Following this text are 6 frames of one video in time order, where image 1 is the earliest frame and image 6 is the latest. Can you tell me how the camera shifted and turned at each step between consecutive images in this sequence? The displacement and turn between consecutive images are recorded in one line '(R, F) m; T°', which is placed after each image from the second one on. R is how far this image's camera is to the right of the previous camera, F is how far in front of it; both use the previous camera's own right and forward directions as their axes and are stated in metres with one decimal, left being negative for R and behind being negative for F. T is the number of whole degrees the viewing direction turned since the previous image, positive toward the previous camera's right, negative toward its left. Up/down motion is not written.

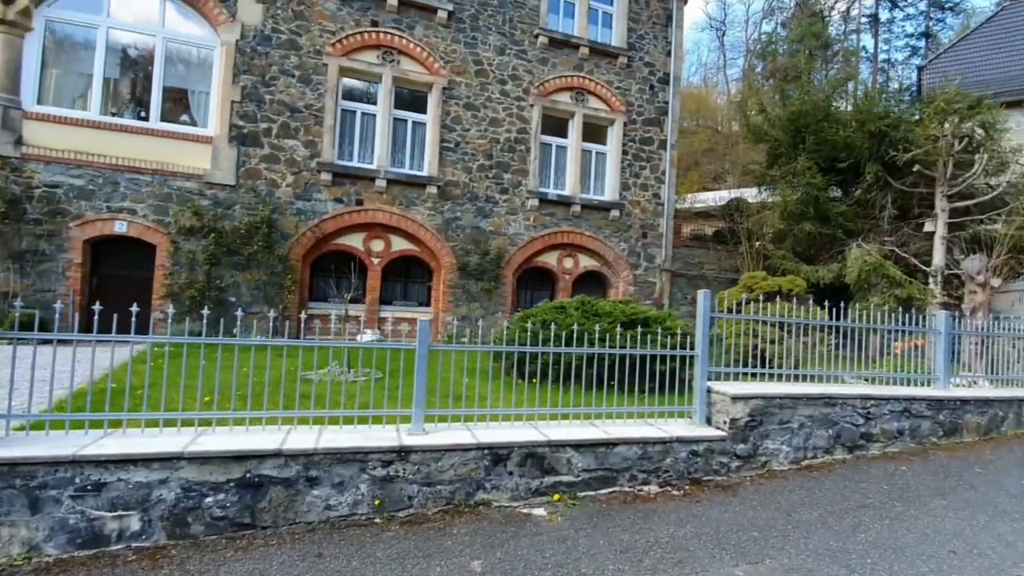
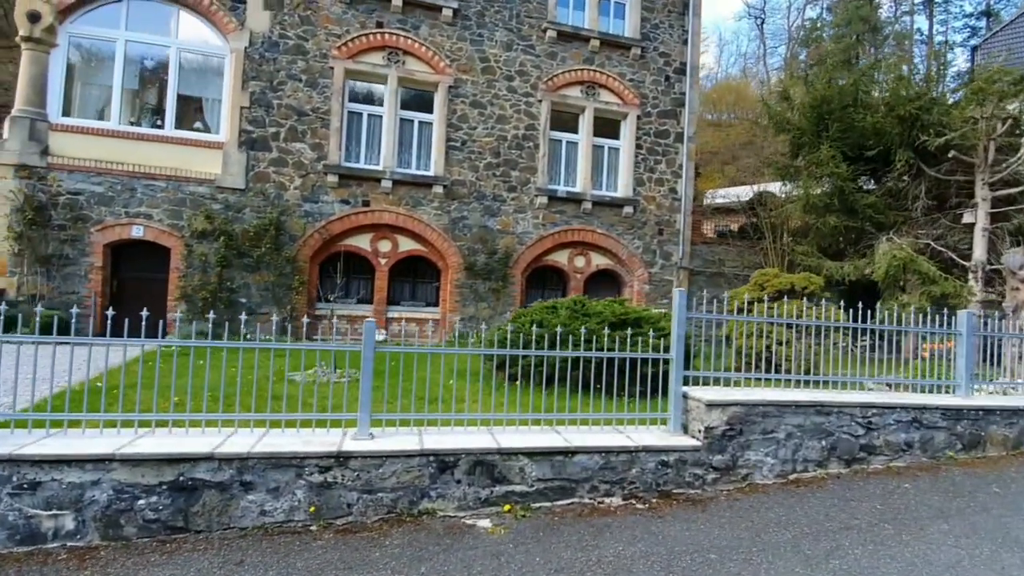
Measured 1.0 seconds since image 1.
(+1.0, +0.3) m; -4°
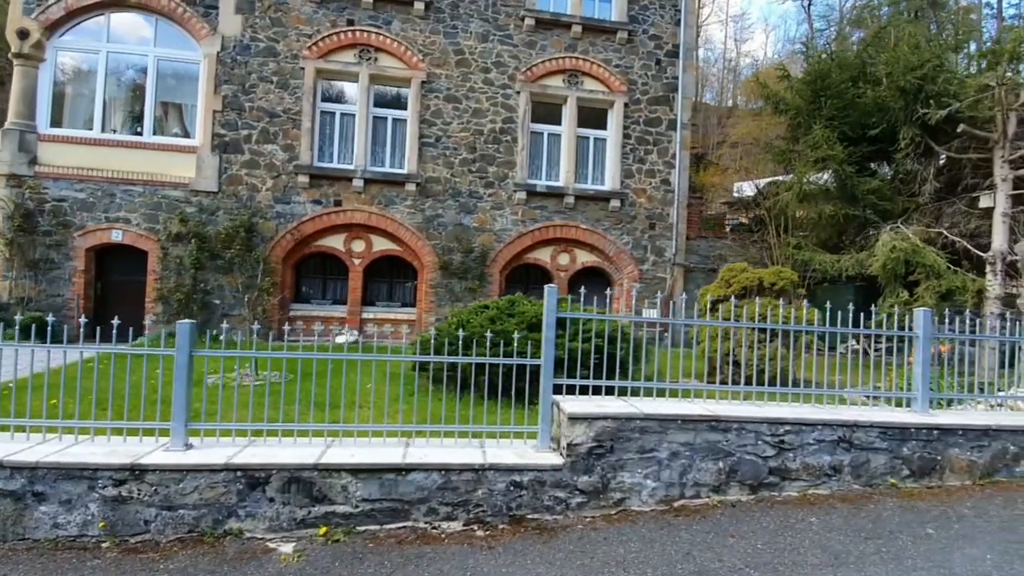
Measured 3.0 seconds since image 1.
(+2.2, +0.7) m; -5°
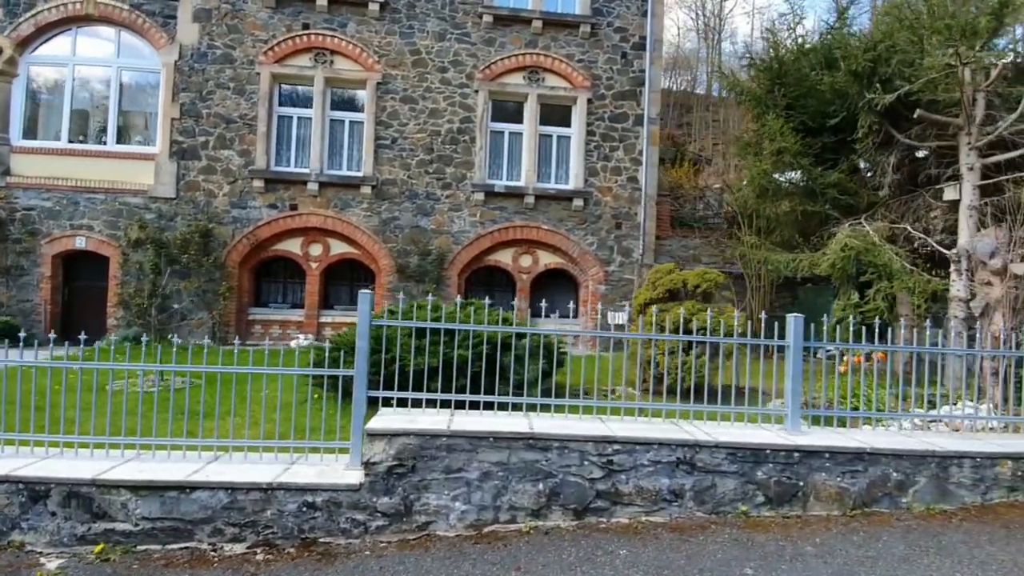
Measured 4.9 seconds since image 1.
(+2.3, +0.5) m; -4°
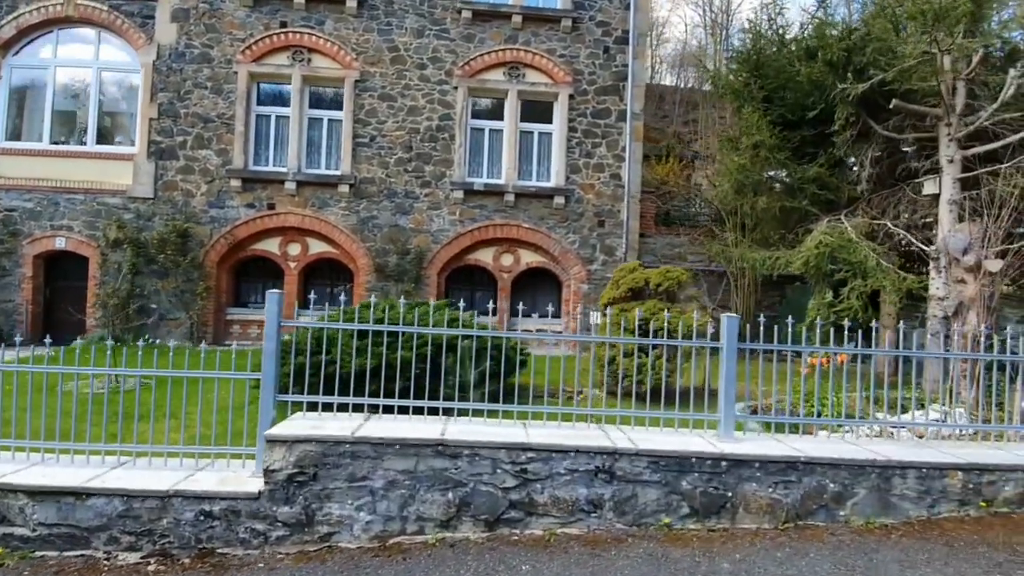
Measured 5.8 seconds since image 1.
(+1.0, +0.2) m; -1°
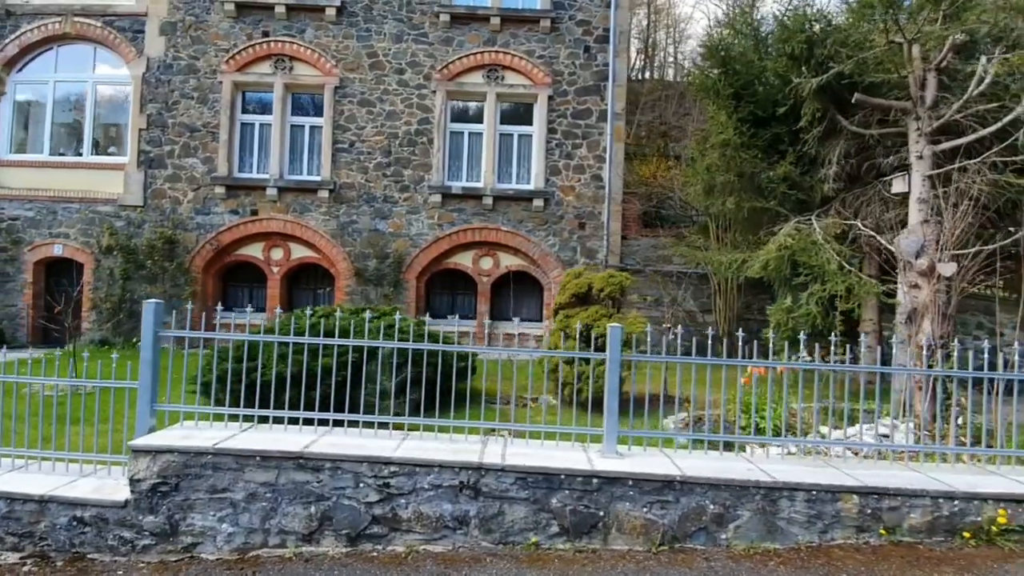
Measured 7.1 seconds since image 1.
(+1.5, +0.2) m; -3°
